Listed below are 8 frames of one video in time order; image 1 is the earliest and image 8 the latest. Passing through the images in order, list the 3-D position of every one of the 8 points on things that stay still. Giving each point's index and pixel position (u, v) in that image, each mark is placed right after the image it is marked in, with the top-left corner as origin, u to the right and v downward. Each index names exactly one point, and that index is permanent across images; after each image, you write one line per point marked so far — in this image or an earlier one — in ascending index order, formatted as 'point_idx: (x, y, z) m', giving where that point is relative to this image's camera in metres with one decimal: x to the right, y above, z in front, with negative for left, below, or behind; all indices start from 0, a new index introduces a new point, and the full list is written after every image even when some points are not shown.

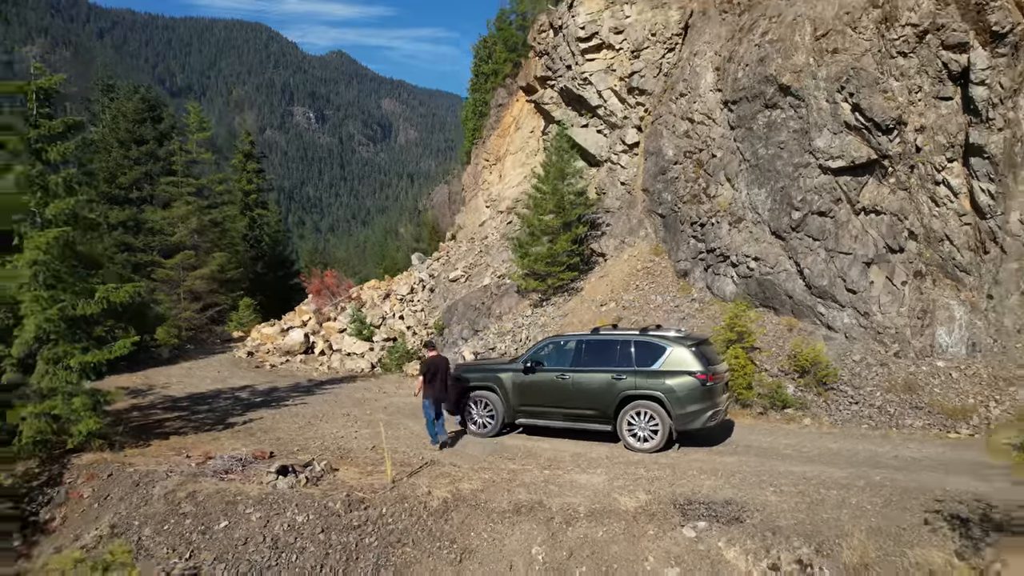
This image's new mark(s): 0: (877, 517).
0: (+2.6, -1.5, +4.9) m
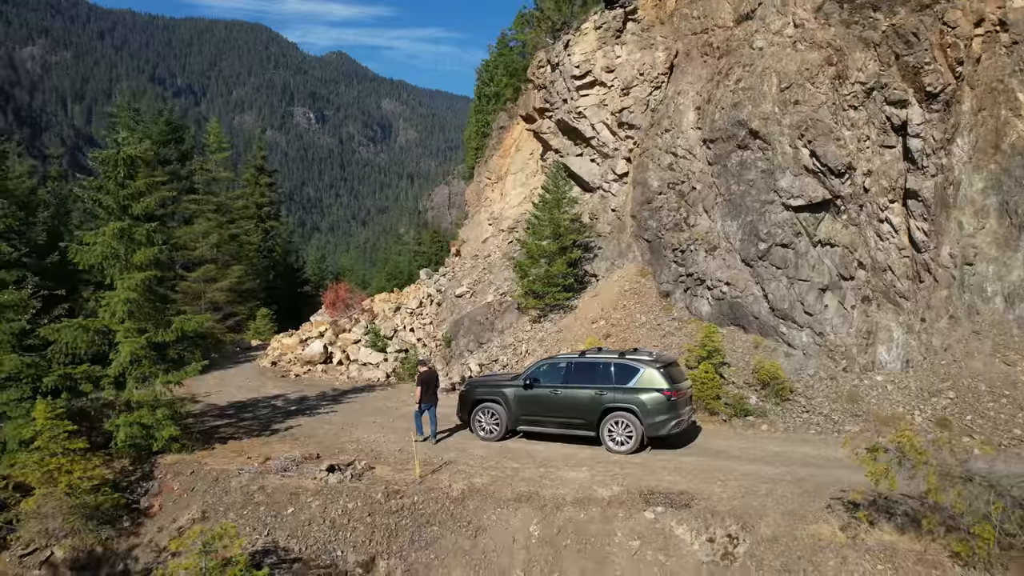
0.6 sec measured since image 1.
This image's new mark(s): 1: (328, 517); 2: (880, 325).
0: (+2.6, -1.9, +6.5) m
1: (-1.7, -2.2, +7.1) m
2: (+5.9, -0.6, +11.3) m
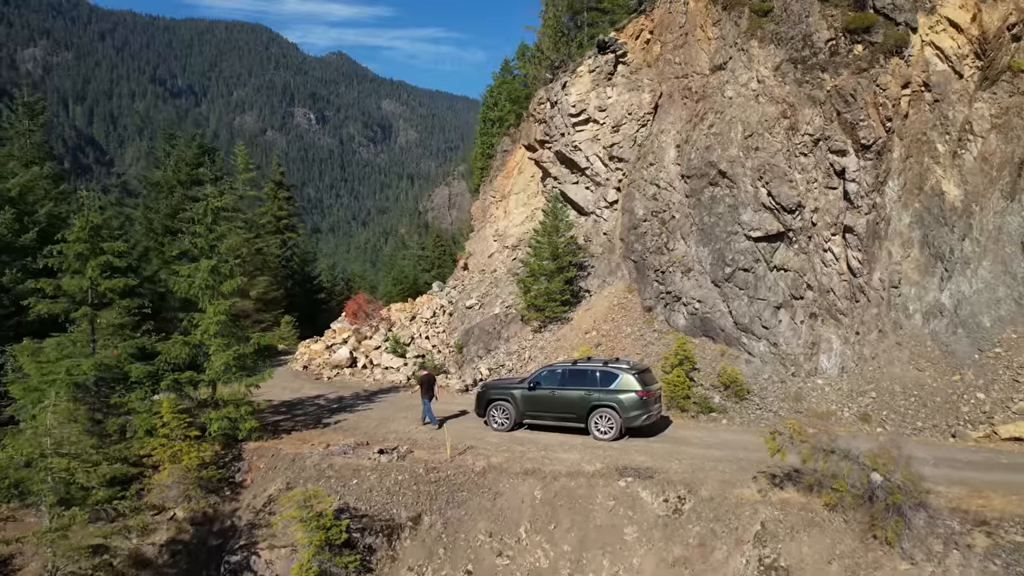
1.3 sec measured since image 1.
0: (+2.7, -2.3, +8.8) m
1: (-1.6, -2.6, +9.4) m
2: (+6.0, -0.9, +13.7) m
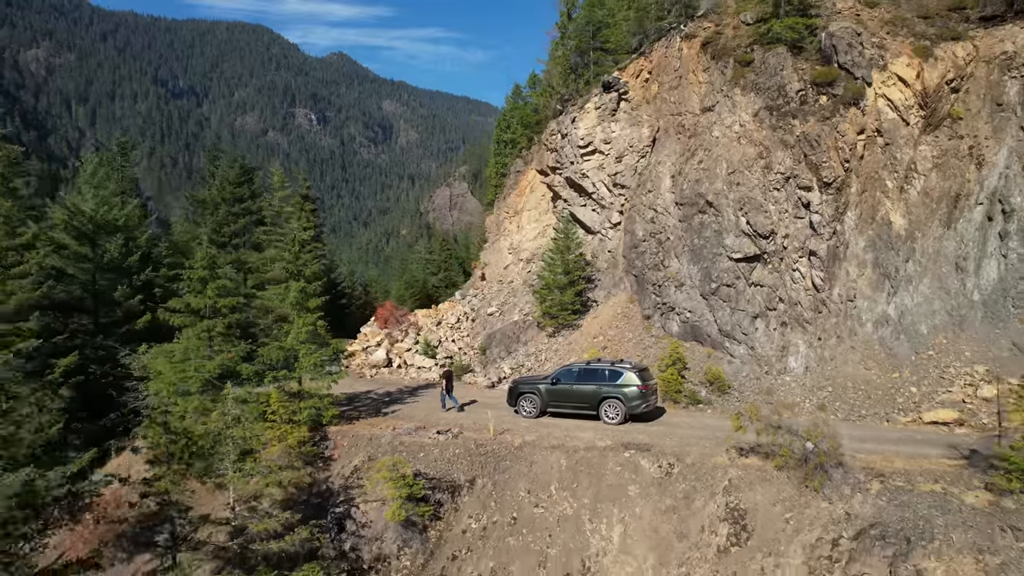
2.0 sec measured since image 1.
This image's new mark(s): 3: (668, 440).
0: (+3.2, -2.6, +11.7) m
1: (-1.1, -2.9, +12.3) m
2: (+6.5, -1.3, +16.5) m
3: (+2.7, -2.6, +12.0) m
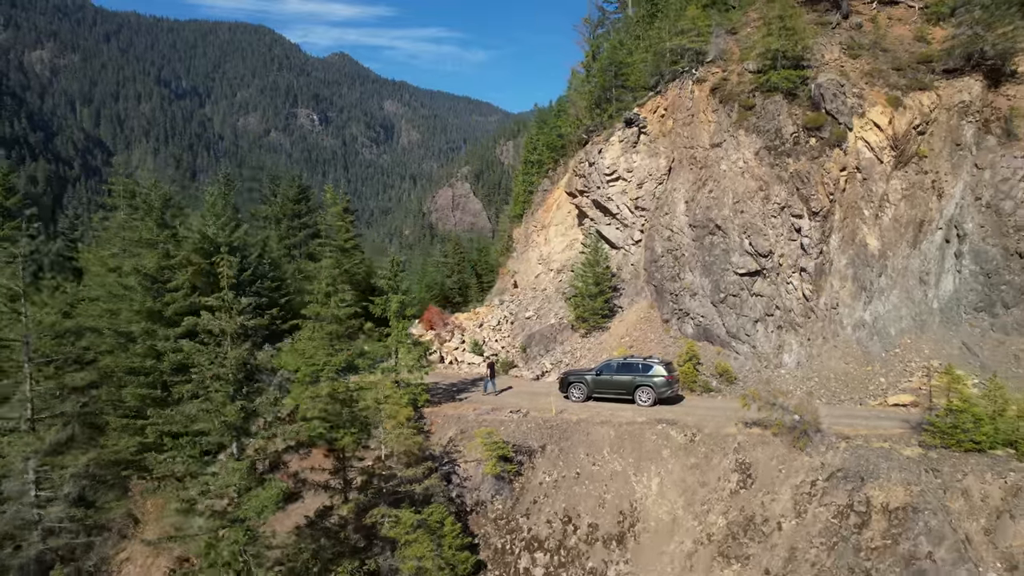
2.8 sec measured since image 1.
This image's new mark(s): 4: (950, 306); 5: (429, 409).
0: (+4.6, -2.9, +15.4) m
1: (+0.2, -3.2, +16.0) m
2: (+7.9, -1.5, +20.2) m
3: (+4.0, -2.9, +15.8) m
4: (+11.6, -0.5, +18.6) m
5: (-2.1, -3.1, +17.6) m
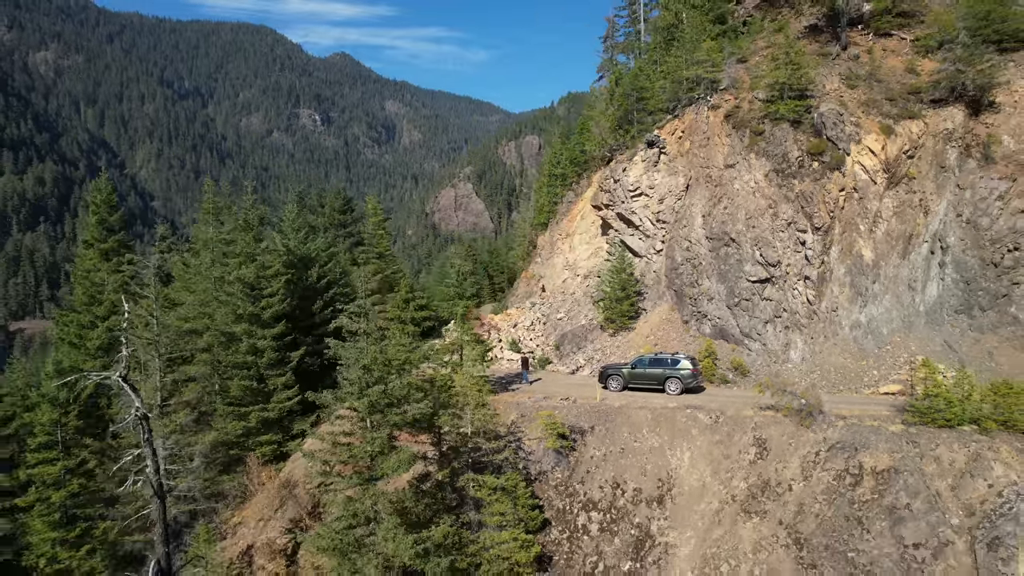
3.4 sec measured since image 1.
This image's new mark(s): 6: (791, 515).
0: (+6.0, -3.0, +18.5) m
1: (+1.6, -3.4, +19.1) m
2: (+9.3, -1.7, +23.3) m
3: (+5.4, -3.1, +18.8) m
4: (+13.0, -0.6, +21.7) m
5: (-0.7, -3.2, +20.7) m
6: (+5.9, -4.8, +14.9) m
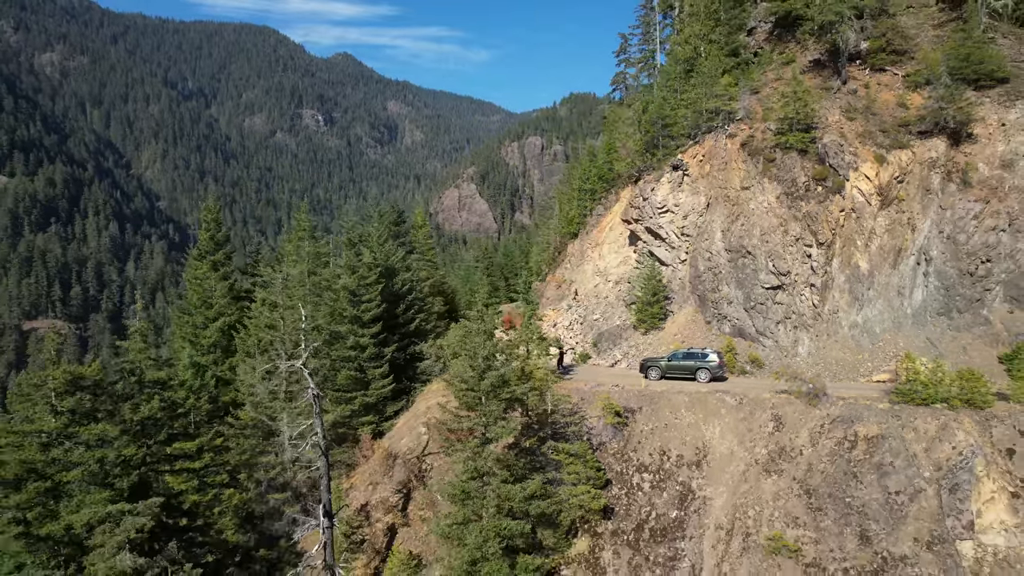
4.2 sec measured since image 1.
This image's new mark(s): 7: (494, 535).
0: (+8.0, -3.3, +22.8) m
1: (+3.7, -3.6, +23.4) m
2: (+11.3, -1.9, +27.6) m
3: (+7.4, -3.3, +23.2) m
4: (+15.1, -0.9, +26.0) m
5: (+1.3, -3.5, +25.1) m
6: (+8.0, -5.0, +19.3) m
7: (-0.4, -6.1, +17.4) m
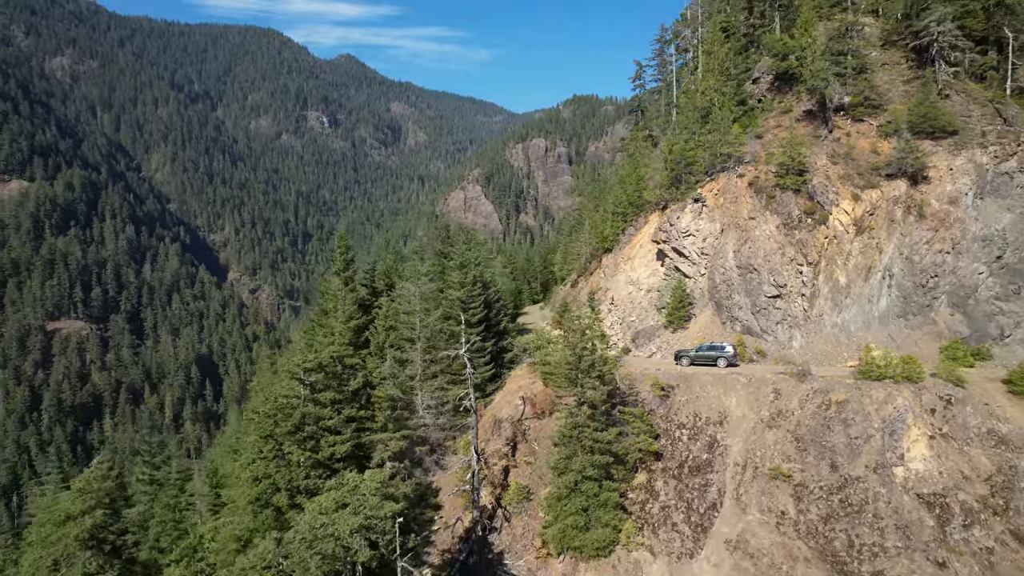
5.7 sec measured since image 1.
0: (+11.3, -3.8, +31.7) m
1: (+7.0, -4.1, +32.3) m
2: (+14.6, -2.4, +36.4) m
3: (+10.7, -3.8, +32.0) m
4: (+18.4, -1.3, +34.9) m
5: (+4.6, -4.0, +33.9) m
6: (+11.2, -5.5, +28.1) m
7: (+2.9, -6.6, +26.2) m
